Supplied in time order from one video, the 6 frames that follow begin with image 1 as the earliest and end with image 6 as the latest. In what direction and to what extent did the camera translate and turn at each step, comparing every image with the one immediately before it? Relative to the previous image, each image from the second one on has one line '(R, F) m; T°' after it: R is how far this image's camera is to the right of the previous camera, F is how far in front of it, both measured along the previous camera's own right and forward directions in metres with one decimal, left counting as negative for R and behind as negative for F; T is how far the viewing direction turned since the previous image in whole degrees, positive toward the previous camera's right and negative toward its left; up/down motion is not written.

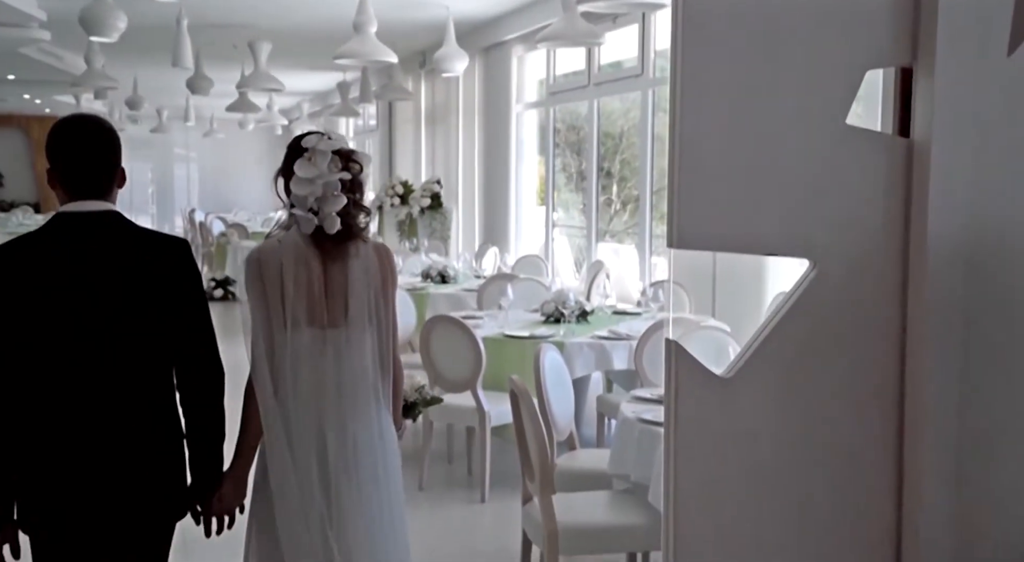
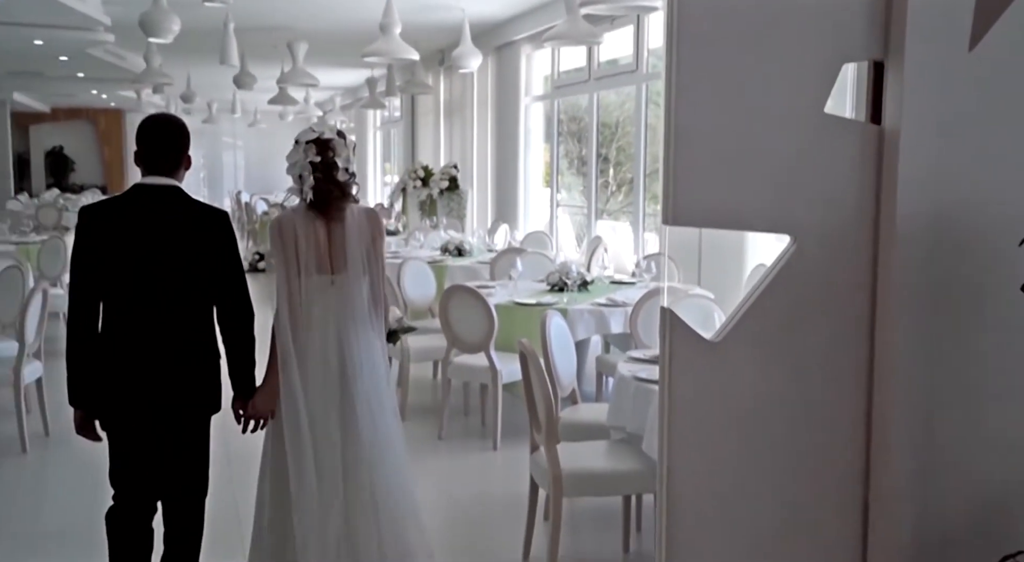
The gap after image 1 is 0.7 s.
(0.0, -0.6) m; -1°
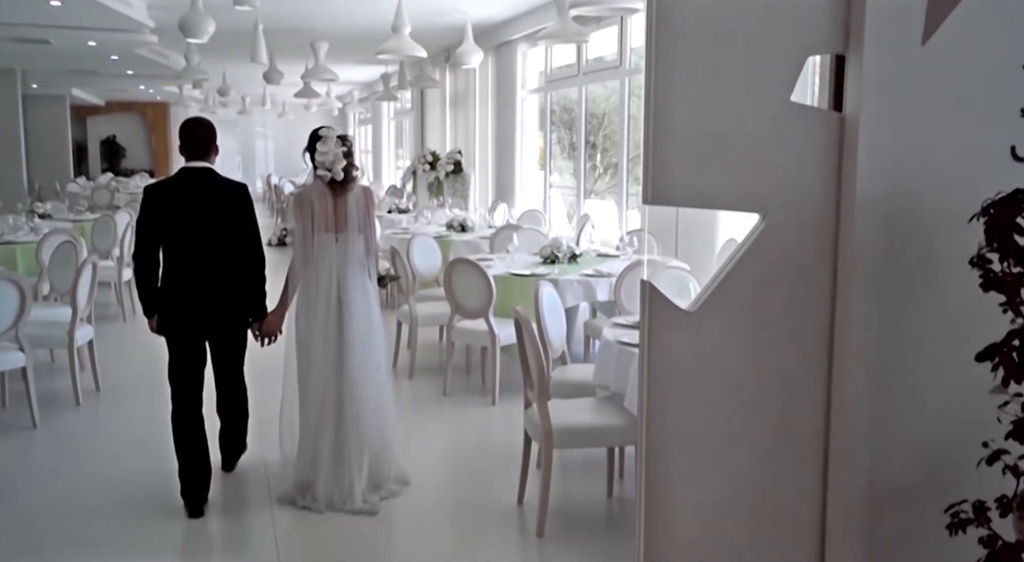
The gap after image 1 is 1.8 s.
(+0.1, -0.7) m; -1°
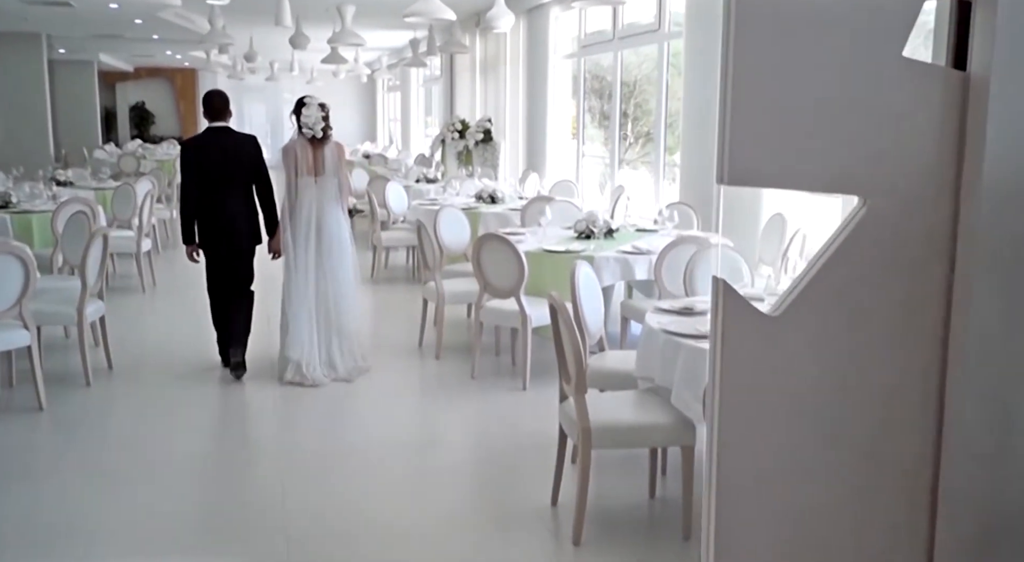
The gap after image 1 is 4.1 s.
(0.0, +0.1) m; -2°
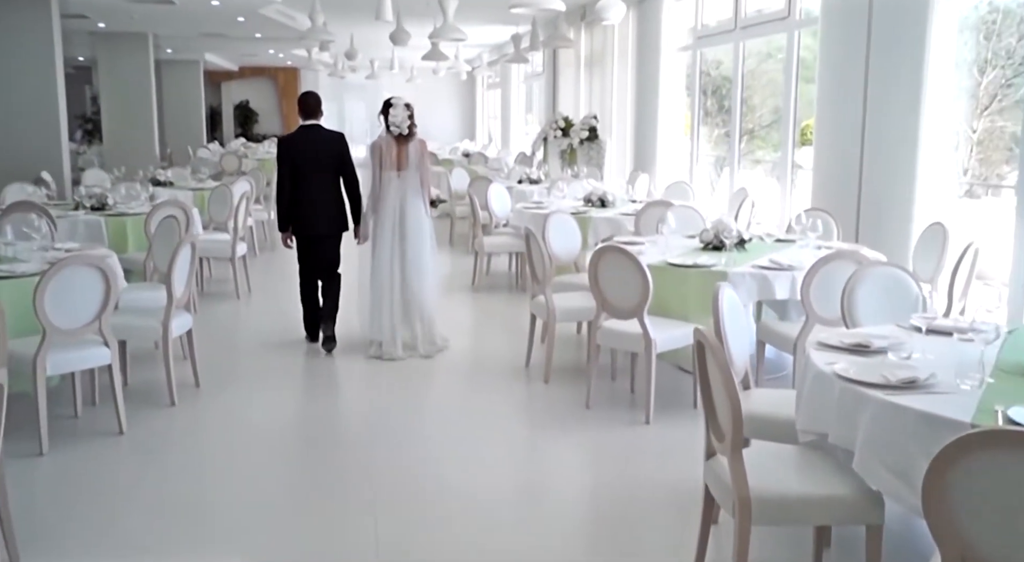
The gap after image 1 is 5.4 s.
(-0.1, +0.3) m; -6°
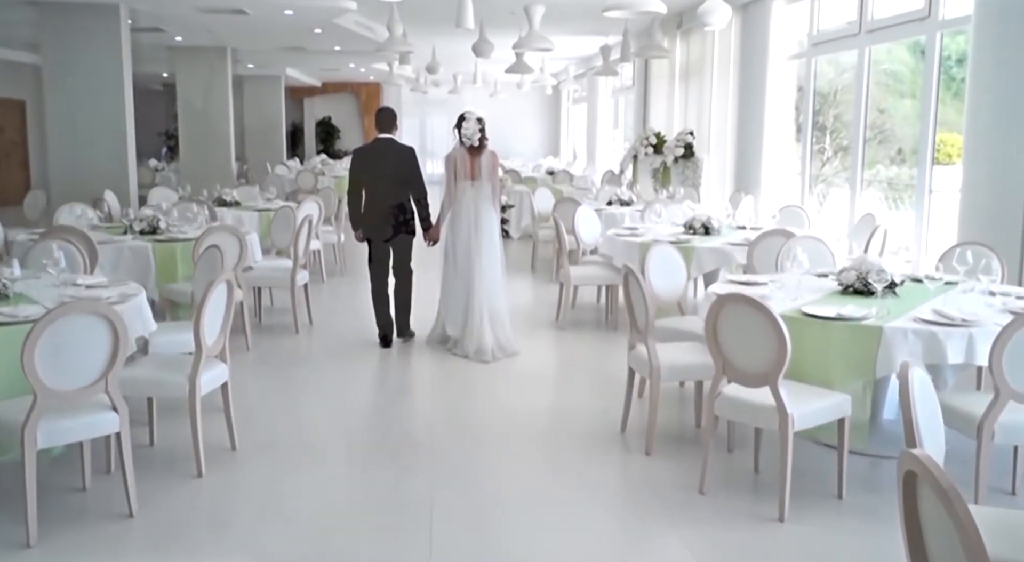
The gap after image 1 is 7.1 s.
(0.0, +0.4) m; -5°
